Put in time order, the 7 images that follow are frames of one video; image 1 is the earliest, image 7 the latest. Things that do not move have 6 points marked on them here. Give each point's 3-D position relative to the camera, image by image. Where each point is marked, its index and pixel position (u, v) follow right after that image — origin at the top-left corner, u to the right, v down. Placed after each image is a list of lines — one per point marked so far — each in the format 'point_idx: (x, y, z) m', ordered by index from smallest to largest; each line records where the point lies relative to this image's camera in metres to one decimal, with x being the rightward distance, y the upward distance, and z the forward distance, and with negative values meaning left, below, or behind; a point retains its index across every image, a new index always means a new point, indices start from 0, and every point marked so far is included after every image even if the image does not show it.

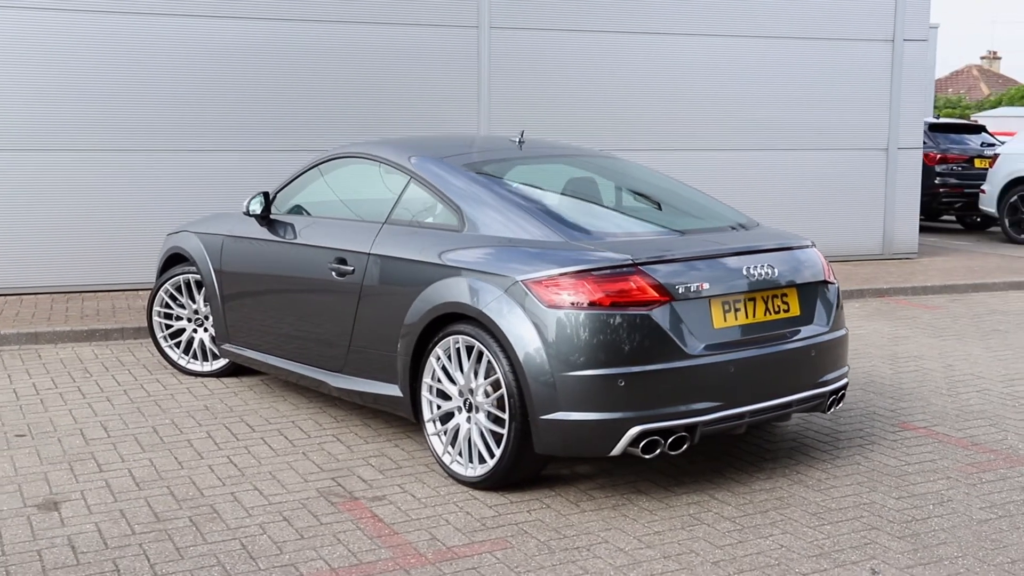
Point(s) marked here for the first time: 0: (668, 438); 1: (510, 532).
0: (+0.6, -0.6, +4.3) m
1: (0.0, -0.9, +4.0) m
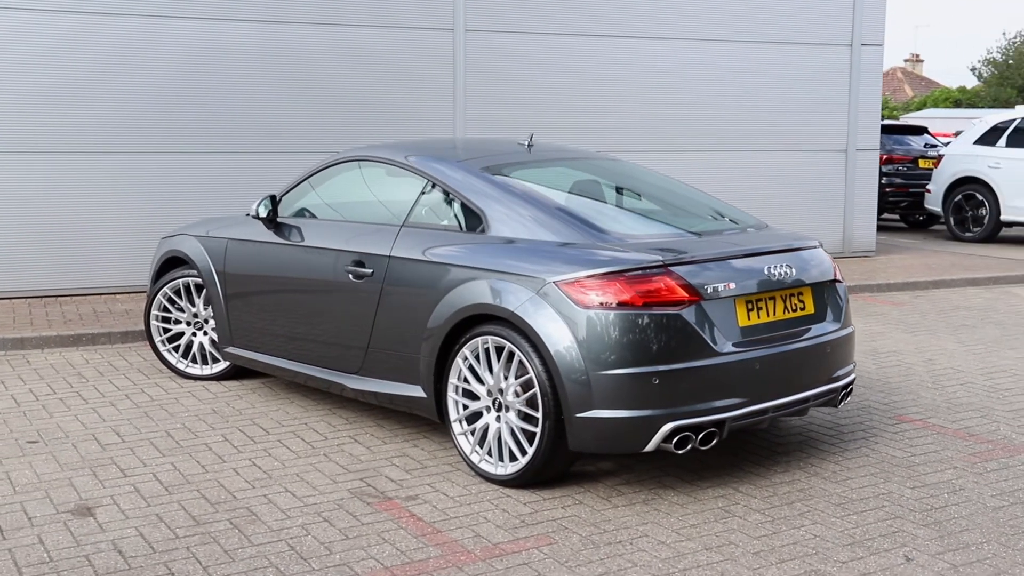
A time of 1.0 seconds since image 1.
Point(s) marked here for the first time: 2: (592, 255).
0: (+0.8, -0.6, +4.4) m
1: (+0.1, -0.9, +4.1) m
2: (+0.3, +0.1, +4.5) m
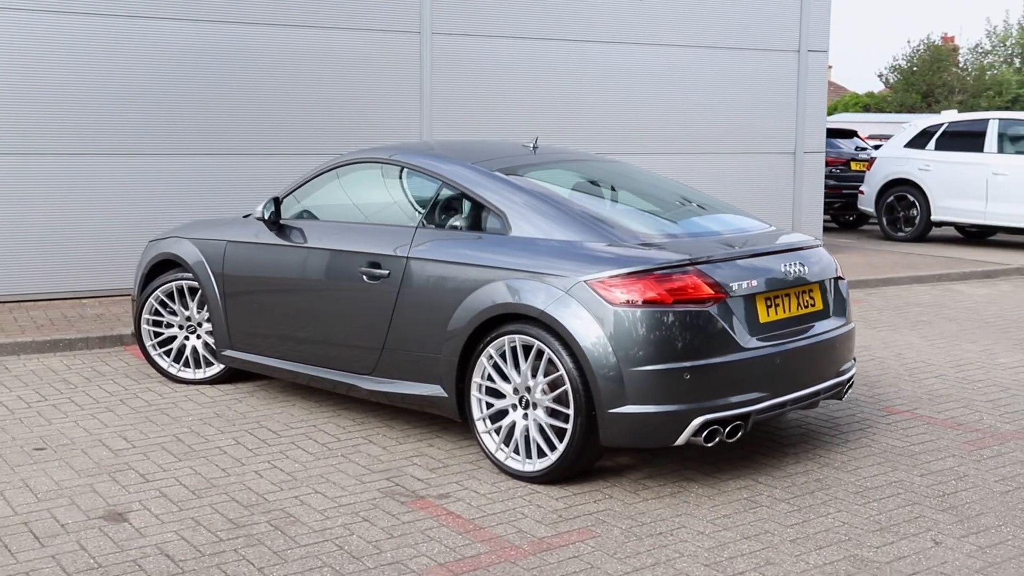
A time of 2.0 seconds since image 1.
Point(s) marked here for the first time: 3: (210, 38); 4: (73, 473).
0: (+0.9, -0.6, +4.5) m
1: (+0.3, -0.9, +4.2) m
2: (+0.5, +0.1, +4.6) m
3: (-2.6, +2.2, +9.4) m
4: (-1.9, -0.8, +4.7) m
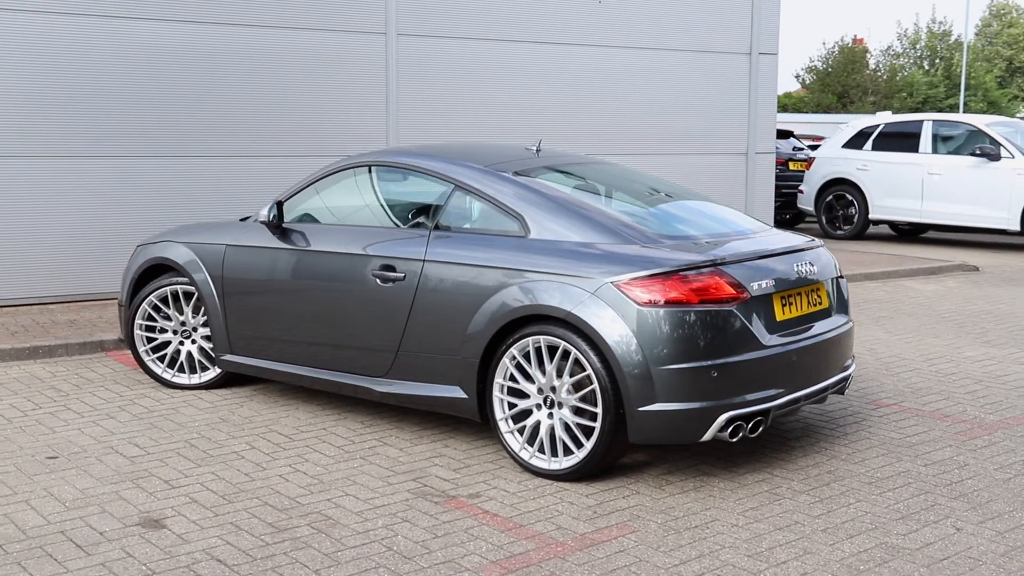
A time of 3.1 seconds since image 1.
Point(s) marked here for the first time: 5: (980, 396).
0: (+1.0, -0.6, +4.7) m
1: (+0.4, -0.9, +4.3) m
2: (+0.6, +0.1, +4.7) m
3: (-2.9, +2.1, +9.3) m
4: (-1.8, -0.8, +4.7) m
5: (+2.8, -0.7, +6.5) m
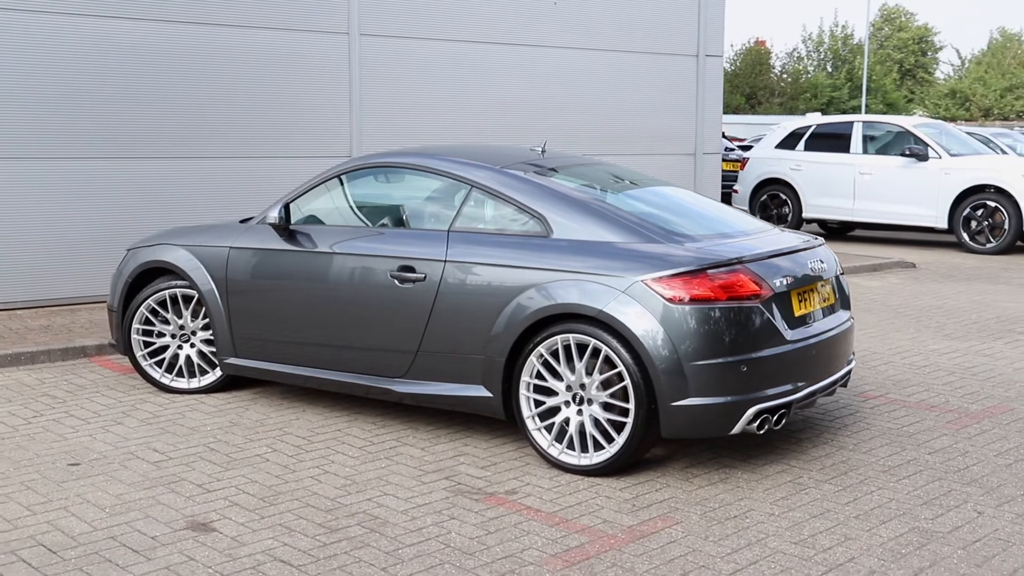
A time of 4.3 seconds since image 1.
0: (+1.2, -0.6, +4.8) m
1: (+0.6, -0.9, +4.4) m
2: (+0.7, +0.1, +4.8) m
3: (-3.1, +2.1, +9.1) m
4: (-1.6, -0.8, +4.6) m
5: (+2.8, -0.6, +6.9) m
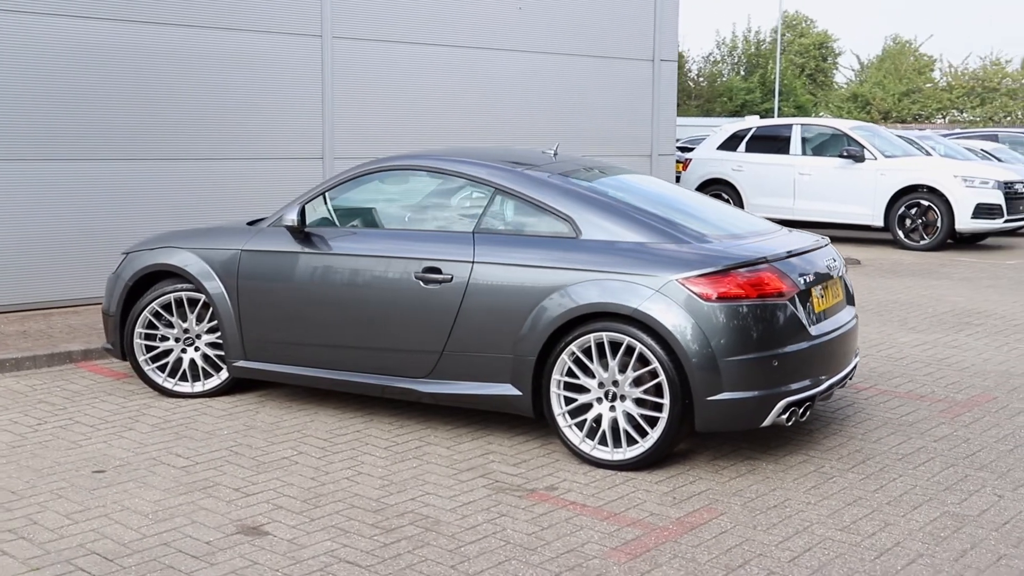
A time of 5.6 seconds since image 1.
0: (+1.3, -0.5, +5.0) m
1: (+0.8, -0.9, +4.5) m
2: (+0.8, +0.2, +4.9) m
3: (-3.3, +2.1, +8.9) m
4: (-1.5, -0.9, +4.5) m
5: (+2.8, -0.6, +7.1) m
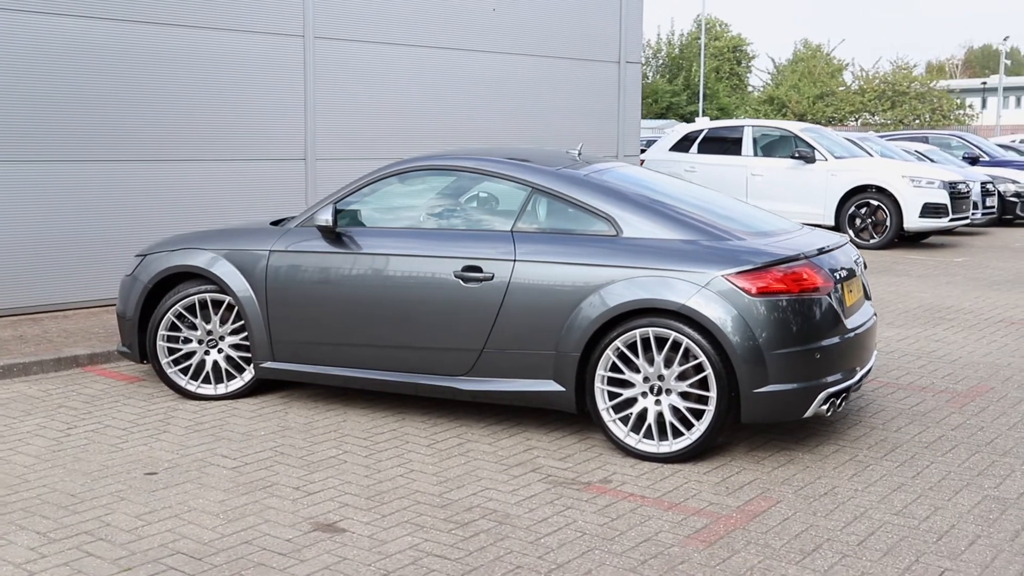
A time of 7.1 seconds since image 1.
0: (+1.5, -0.5, +5.2) m
1: (+1.1, -0.9, +4.7) m
2: (+1.1, +0.2, +5.1) m
3: (-3.4, +2.1, +8.8) m
4: (-1.2, -0.9, +4.5) m
5: (+2.9, -0.6, +7.4) m
